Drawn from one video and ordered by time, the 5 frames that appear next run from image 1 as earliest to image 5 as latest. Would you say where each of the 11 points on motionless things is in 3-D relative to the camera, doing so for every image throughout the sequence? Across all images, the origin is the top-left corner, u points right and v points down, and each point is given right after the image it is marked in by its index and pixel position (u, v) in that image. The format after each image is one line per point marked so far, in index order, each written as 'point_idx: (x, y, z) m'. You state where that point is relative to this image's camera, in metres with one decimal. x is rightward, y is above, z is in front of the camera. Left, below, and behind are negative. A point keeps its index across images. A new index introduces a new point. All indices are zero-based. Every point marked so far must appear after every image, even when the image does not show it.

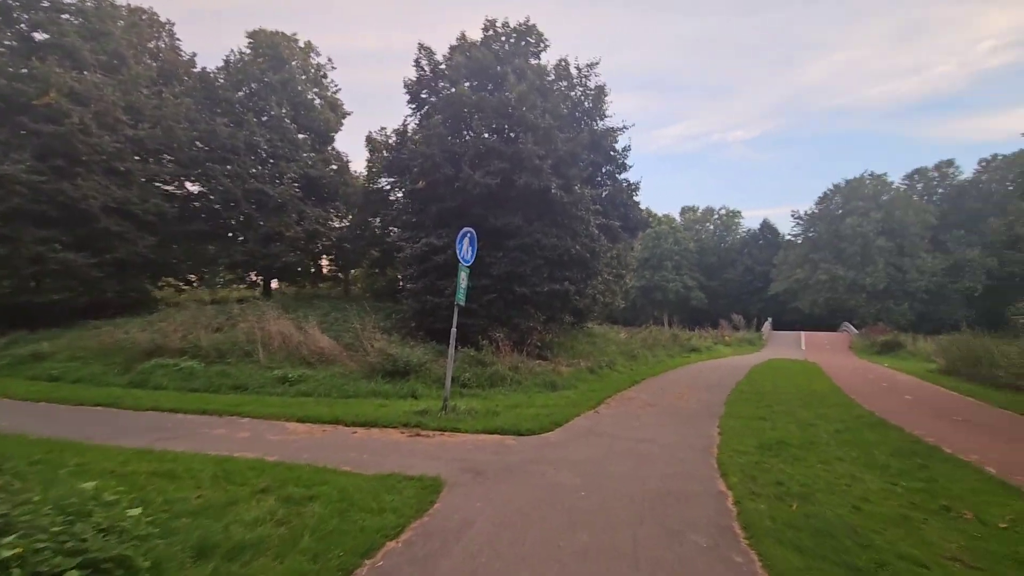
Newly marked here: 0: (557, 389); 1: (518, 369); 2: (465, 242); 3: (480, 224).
0: (+1.3, -3.0, +15.4) m
1: (+0.2, -2.6, +16.1) m
2: (-1.0, +1.0, +11.1) m
3: (-1.2, +2.4, +19.3) m
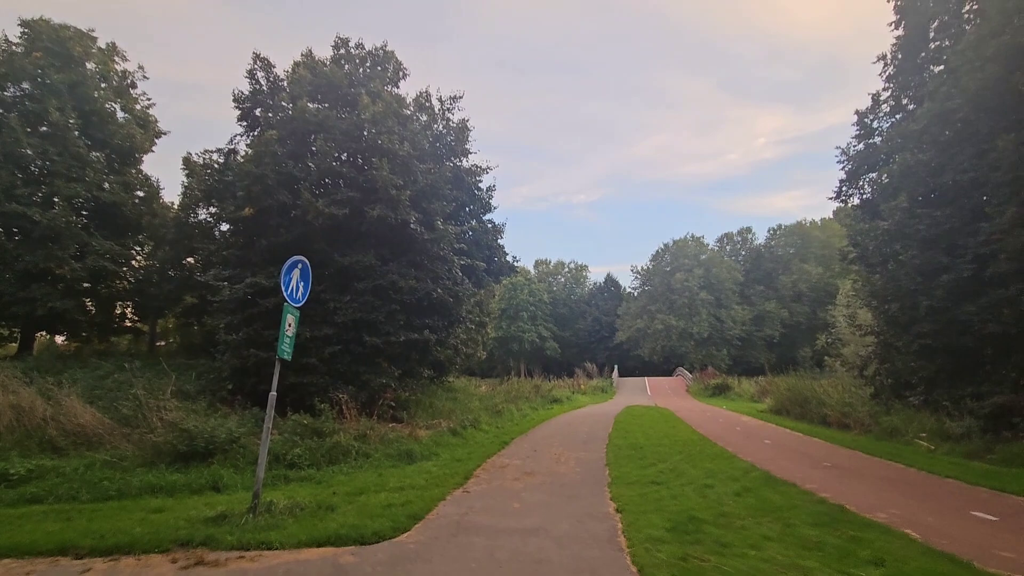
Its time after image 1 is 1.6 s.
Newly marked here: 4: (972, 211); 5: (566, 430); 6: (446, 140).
0: (-2.4, -4.3, +12.7) m
1: (-3.8, -3.9, +13.1) m
2: (-3.6, +0.2, +8.3) m
3: (-6.1, +0.8, +16.3) m
4: (+12.3, +2.0, +13.6) m
5: (+2.0, -5.2, +18.7) m
6: (-2.5, +5.6, +19.4) m
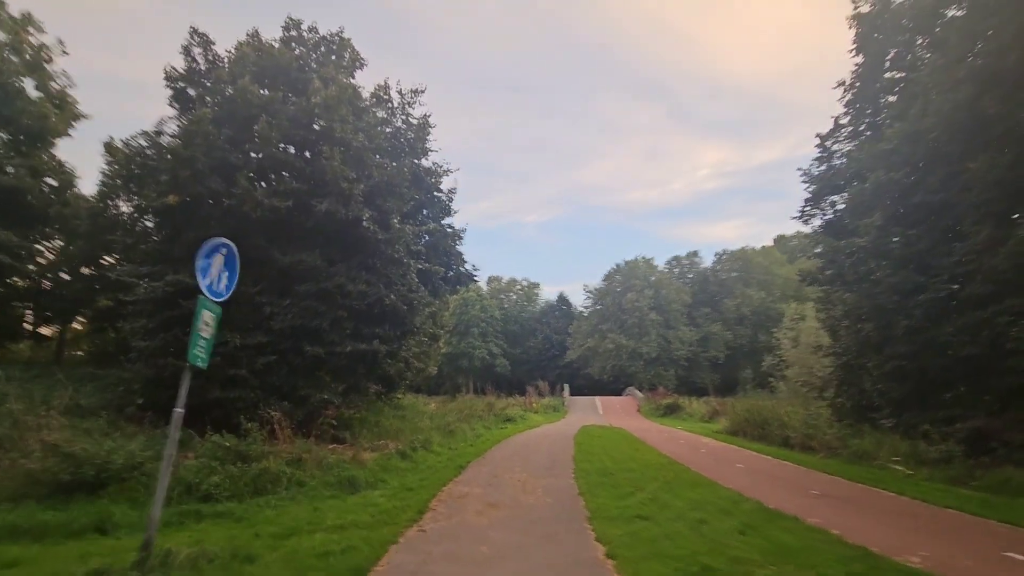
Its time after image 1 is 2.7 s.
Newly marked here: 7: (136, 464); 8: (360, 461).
0: (-3.3, -4.3, +11.0) m
1: (-4.7, -3.9, +11.3) m
2: (-3.9, +0.4, +6.7) m
3: (-7.1, +0.8, +14.4) m
4: (+11.5, +1.5, +13.5) m
5: (+0.5, -5.6, +17.4) m
6: (-3.7, +5.3, +18.0) m
7: (-7.0, -3.3, +9.5) m
8: (-3.8, -4.3, +12.8) m
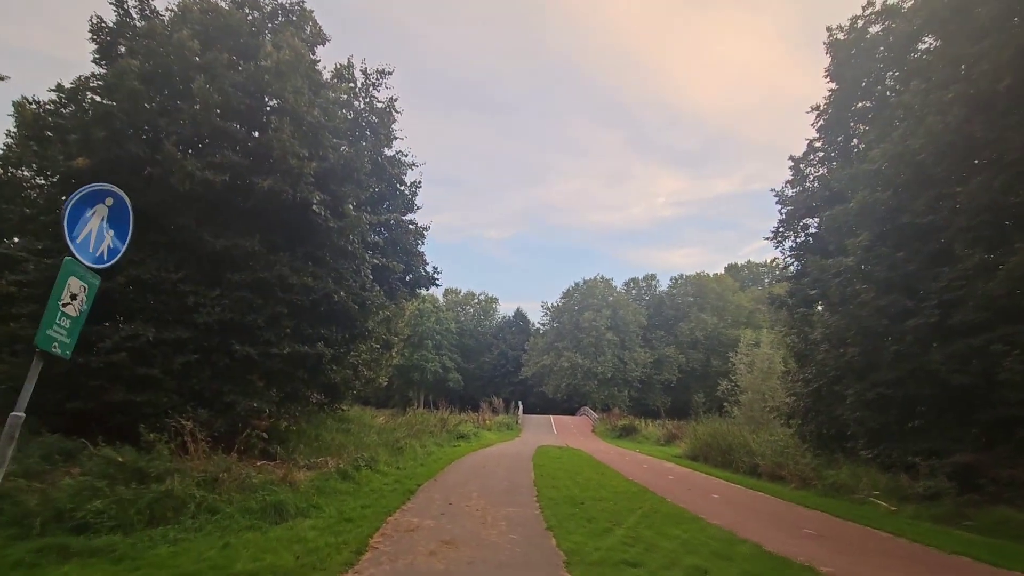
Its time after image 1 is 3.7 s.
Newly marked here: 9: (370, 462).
0: (-4.1, -4.1, +9.1) m
1: (-5.4, -3.6, +9.3) m
2: (-4.0, +0.7, +4.9) m
3: (-7.9, +1.1, +12.3) m
4: (+10.7, +0.8, +13.1) m
5: (-0.9, -5.8, +15.8) m
6: (-4.6, +5.4, +16.4) m
7: (-7.6, -2.8, +7.4) m
8: (-4.7, -4.1, +10.9) m
9: (-4.0, -5.0, +14.5) m
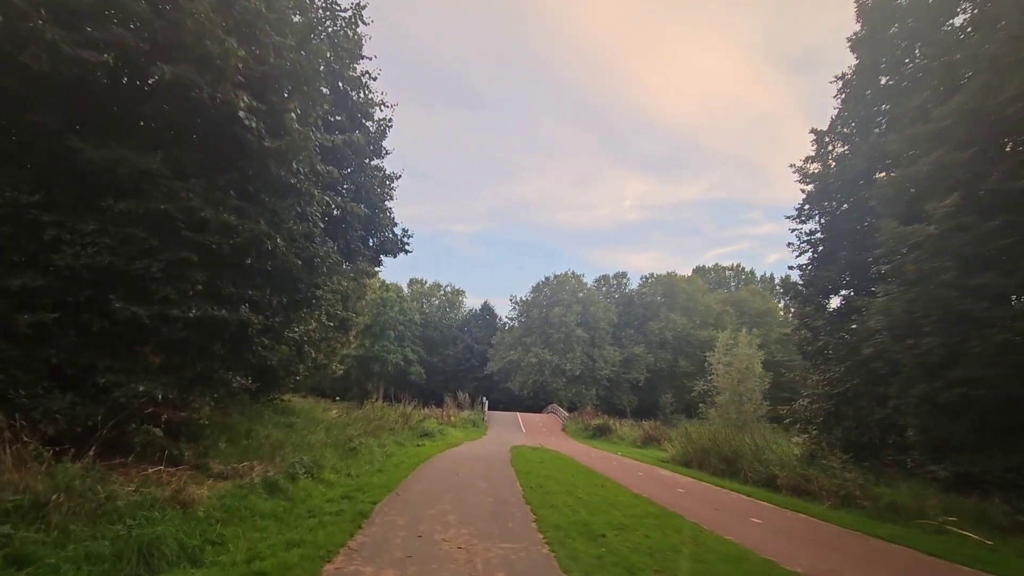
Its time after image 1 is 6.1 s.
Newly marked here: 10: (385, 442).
0: (-4.0, -3.1, +5.7) m
1: (-5.3, -2.5, +5.8) m
2: (-3.5, +1.7, +1.5) m
3: (-7.8, +2.3, +8.6) m
4: (+10.7, +1.2, +10.6) m
5: (-1.4, -4.9, +12.5) m
6: (-4.6, +6.4, +12.8) m
7: (-7.3, -1.7, +3.7) m
8: (-4.7, -3.1, +7.4) m
9: (-4.4, -3.9, +11.1) m
10: (-4.7, -5.8, +19.4) m
